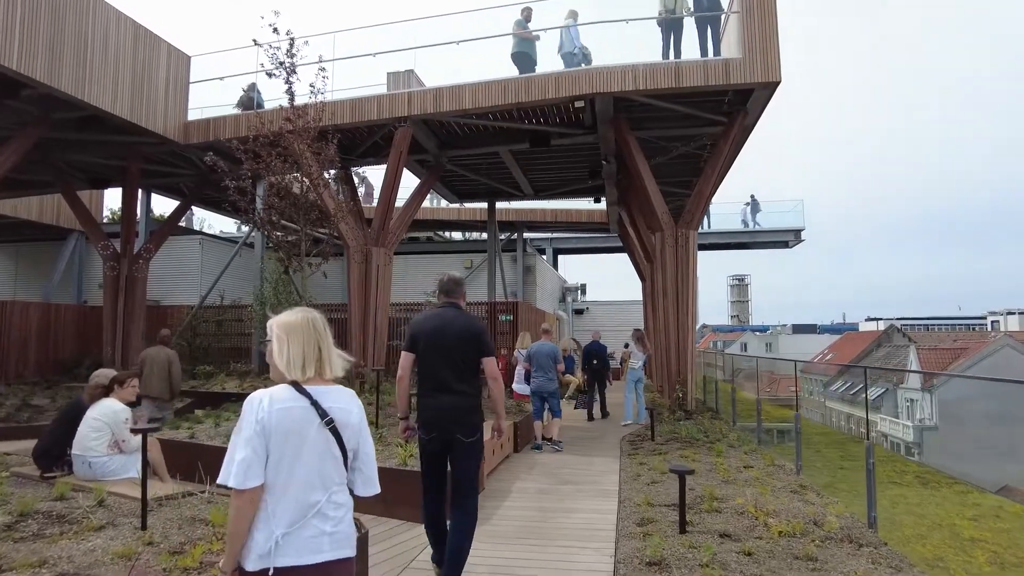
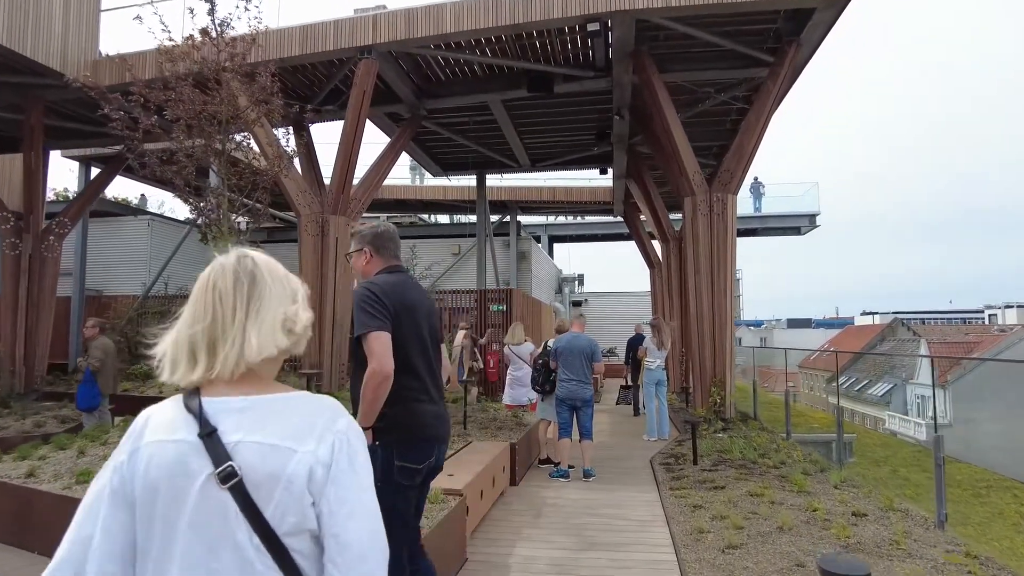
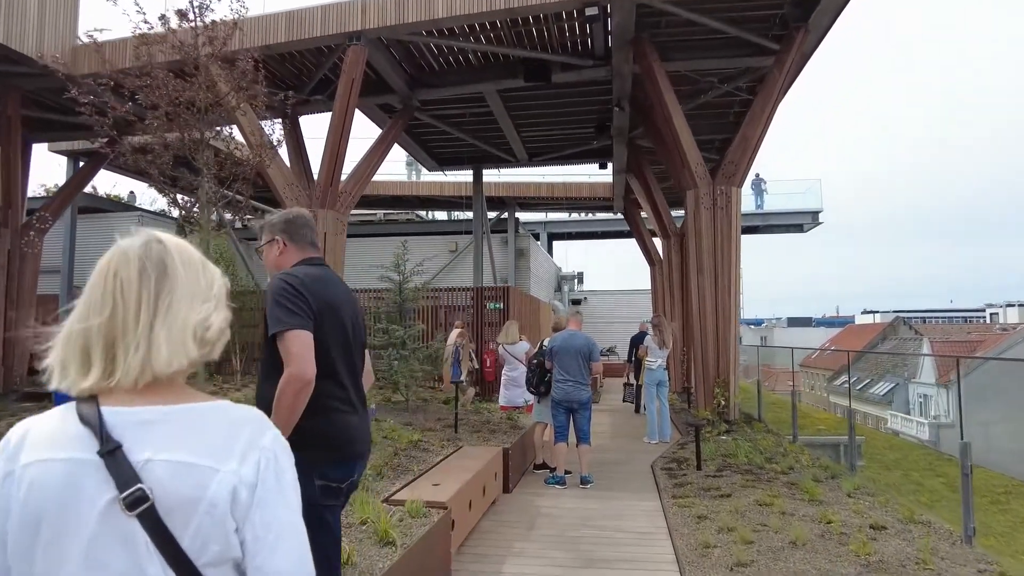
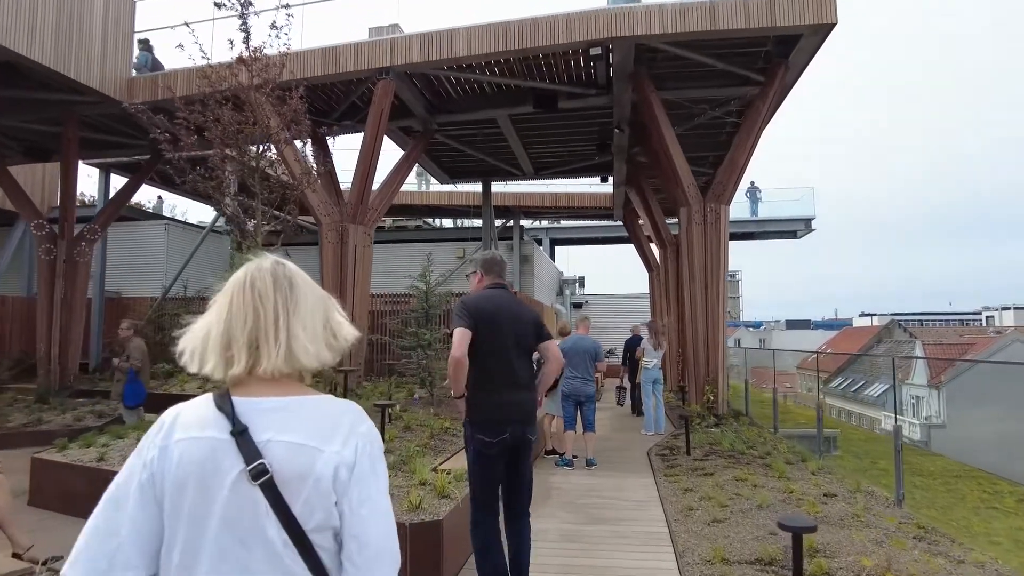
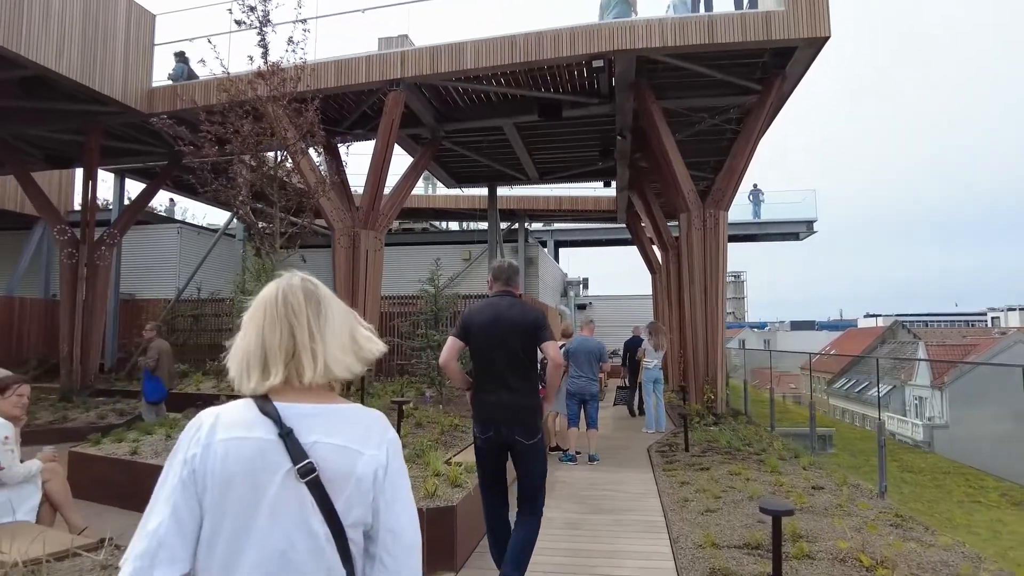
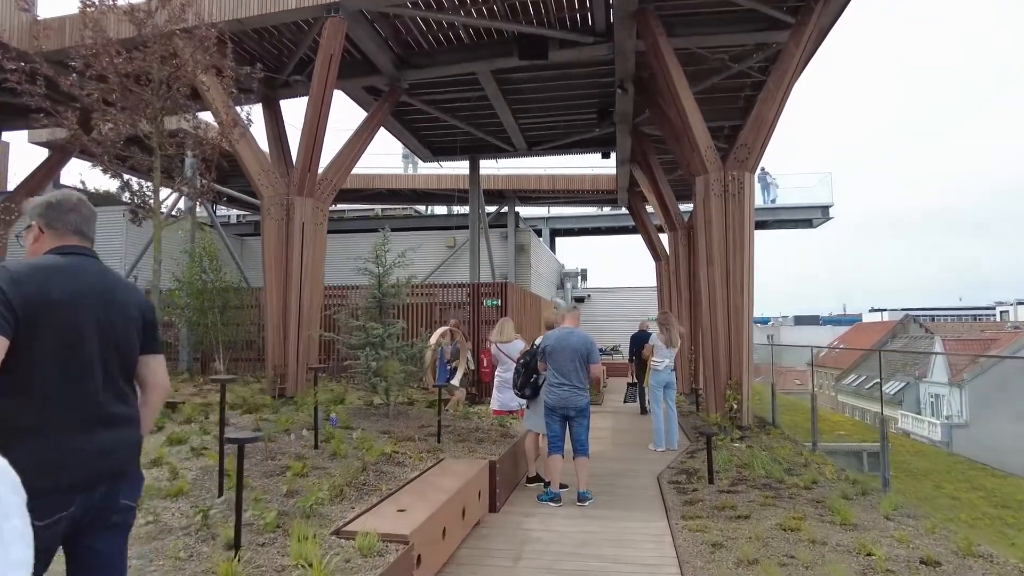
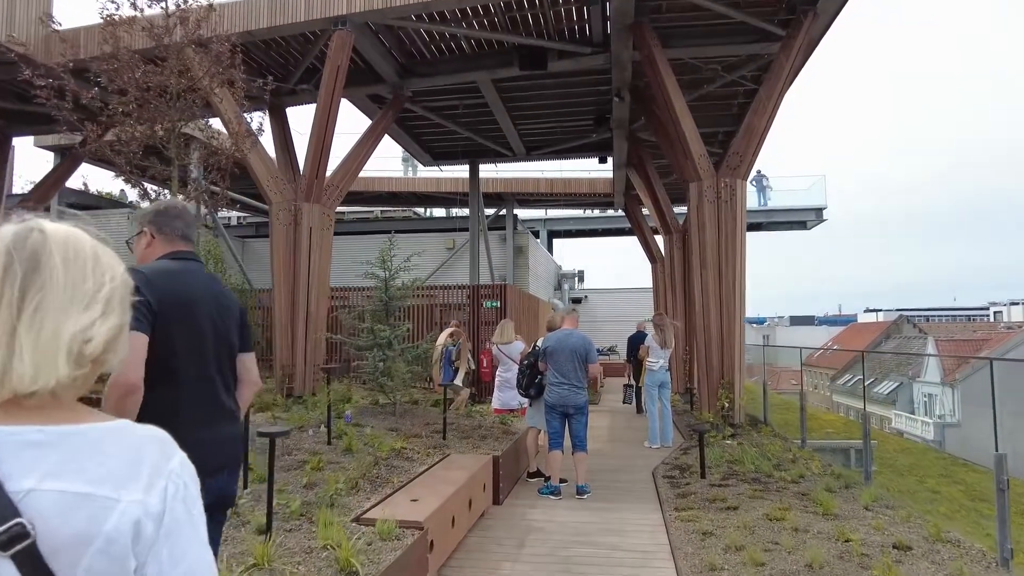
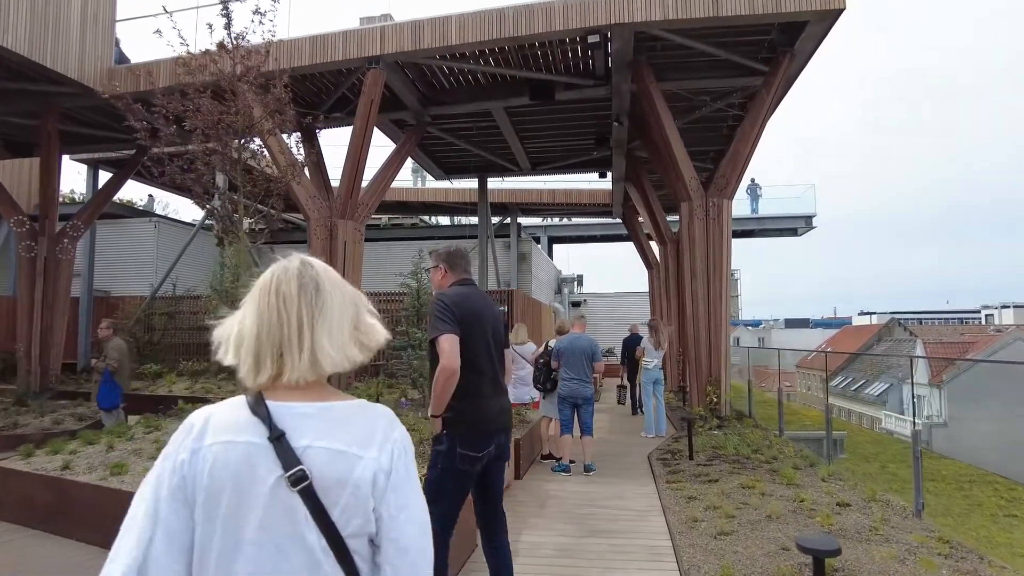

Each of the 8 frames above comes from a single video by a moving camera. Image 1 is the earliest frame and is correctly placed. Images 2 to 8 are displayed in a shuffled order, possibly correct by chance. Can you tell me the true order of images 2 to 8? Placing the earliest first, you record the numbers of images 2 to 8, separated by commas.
5, 4, 8, 2, 3, 7, 6
